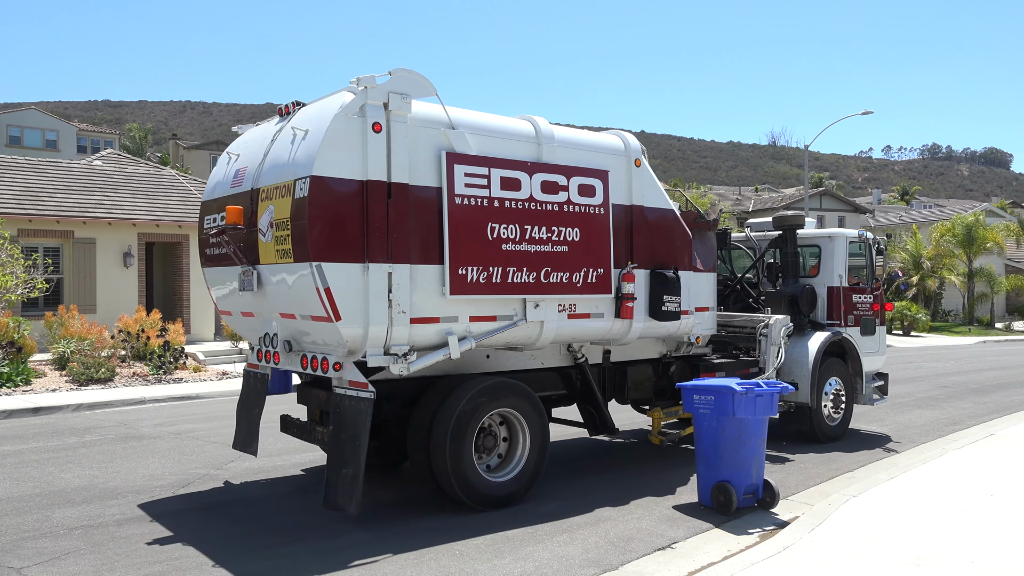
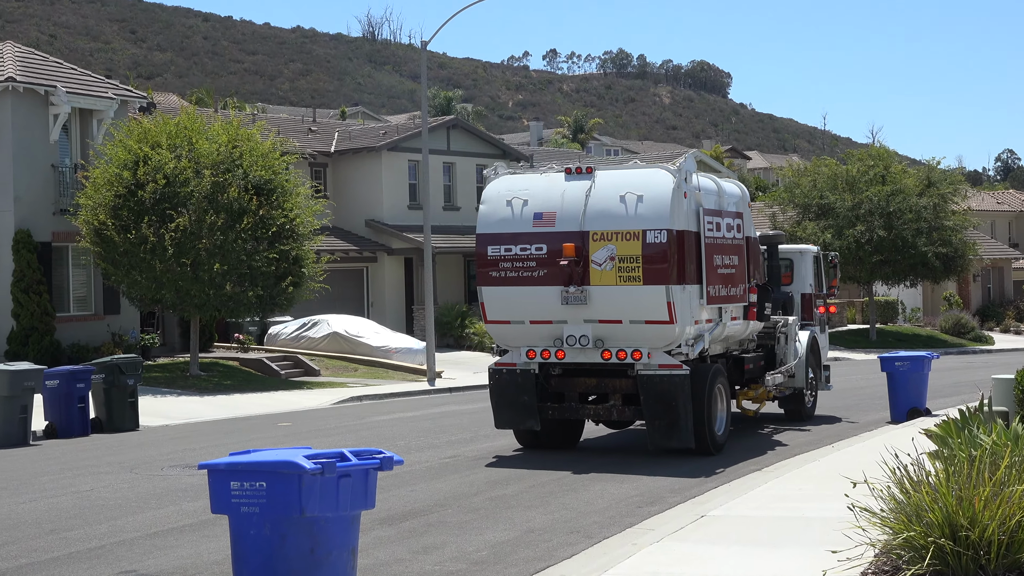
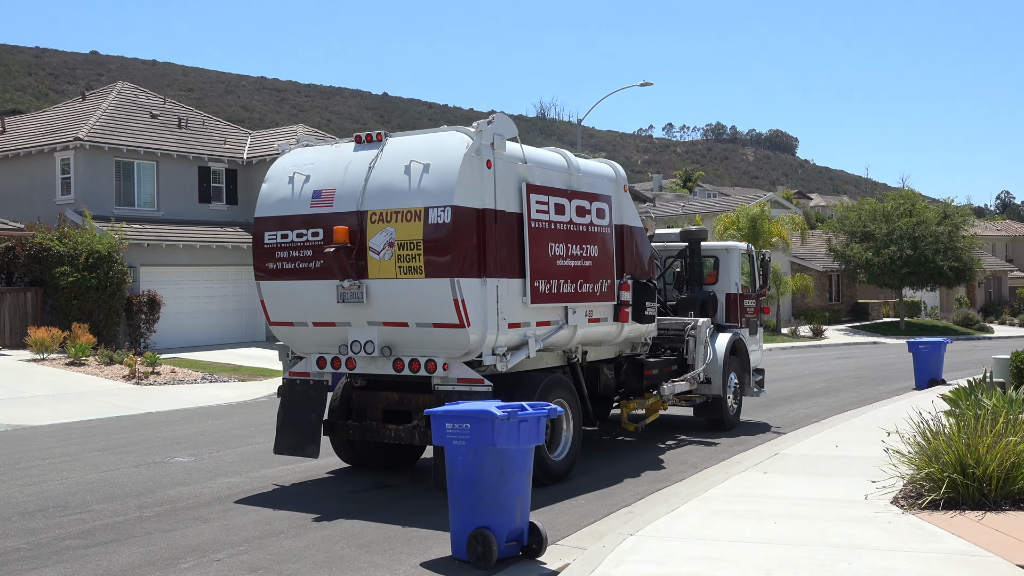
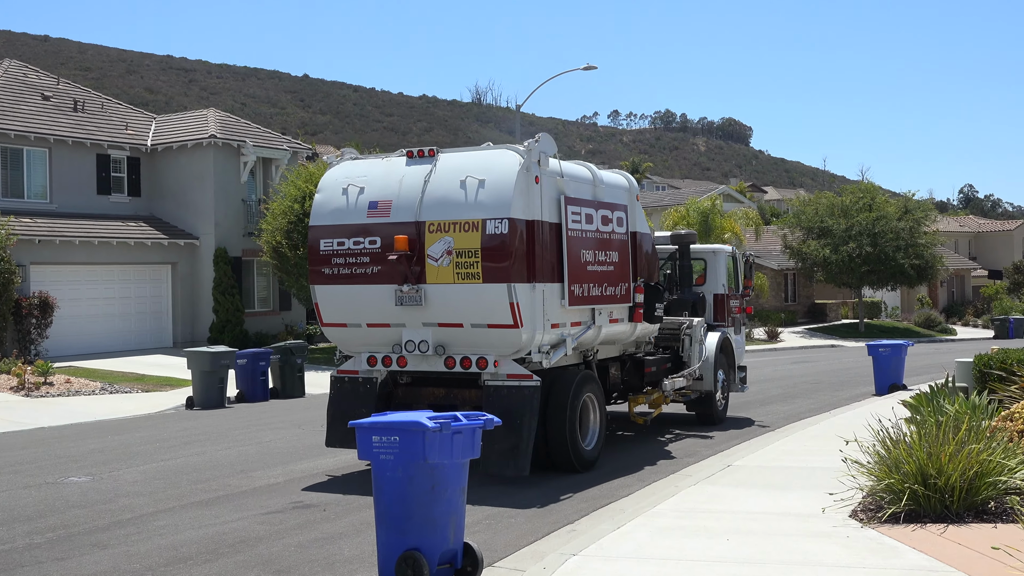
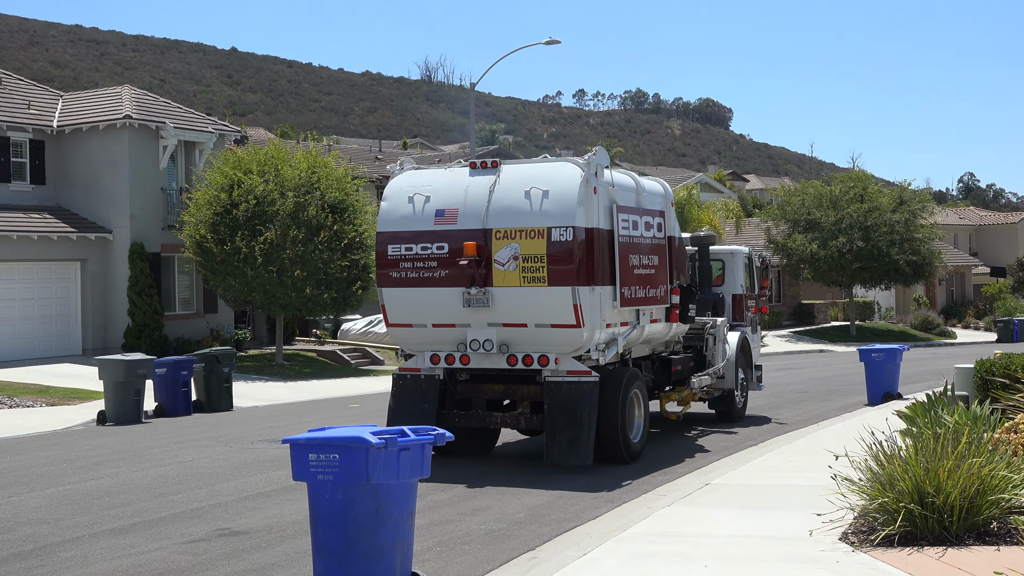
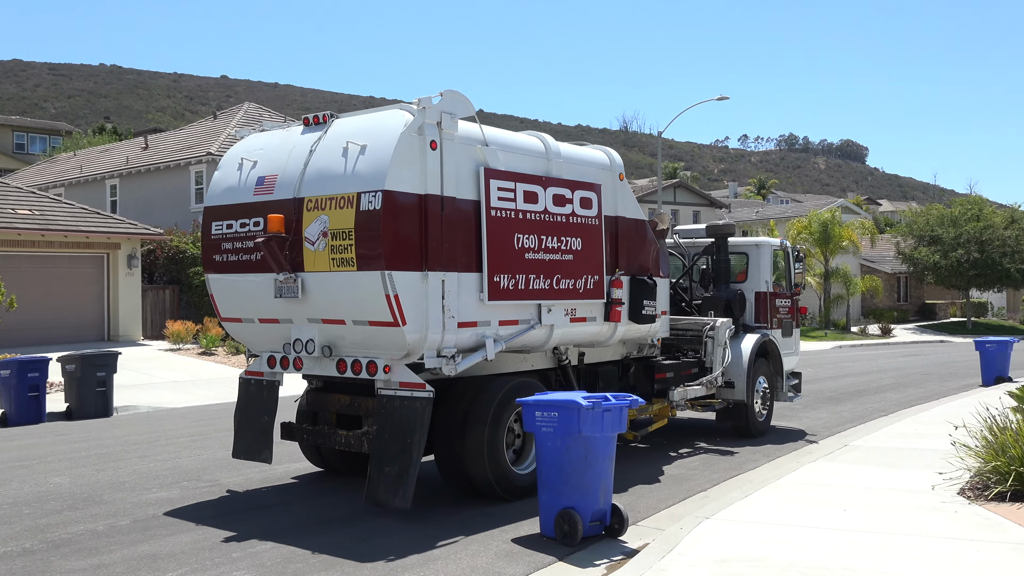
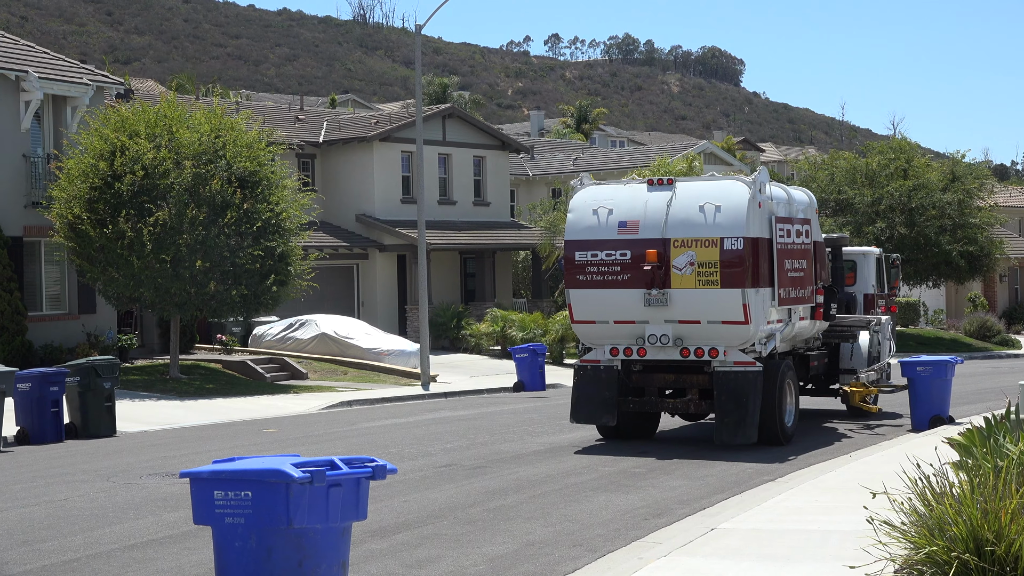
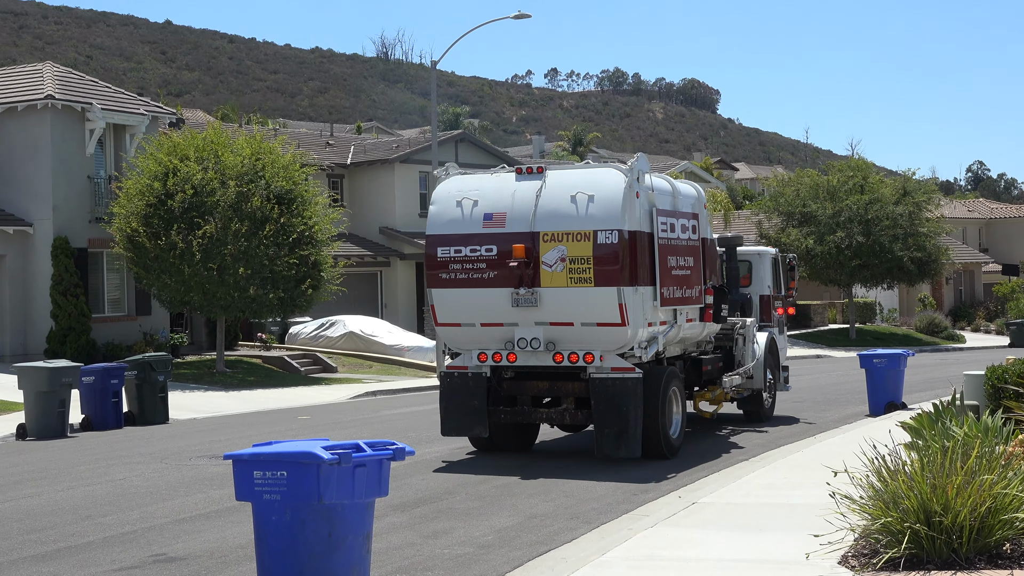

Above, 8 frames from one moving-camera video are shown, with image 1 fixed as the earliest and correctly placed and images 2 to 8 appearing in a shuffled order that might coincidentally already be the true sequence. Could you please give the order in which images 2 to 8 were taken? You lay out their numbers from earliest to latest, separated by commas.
6, 3, 4, 5, 8, 2, 7
